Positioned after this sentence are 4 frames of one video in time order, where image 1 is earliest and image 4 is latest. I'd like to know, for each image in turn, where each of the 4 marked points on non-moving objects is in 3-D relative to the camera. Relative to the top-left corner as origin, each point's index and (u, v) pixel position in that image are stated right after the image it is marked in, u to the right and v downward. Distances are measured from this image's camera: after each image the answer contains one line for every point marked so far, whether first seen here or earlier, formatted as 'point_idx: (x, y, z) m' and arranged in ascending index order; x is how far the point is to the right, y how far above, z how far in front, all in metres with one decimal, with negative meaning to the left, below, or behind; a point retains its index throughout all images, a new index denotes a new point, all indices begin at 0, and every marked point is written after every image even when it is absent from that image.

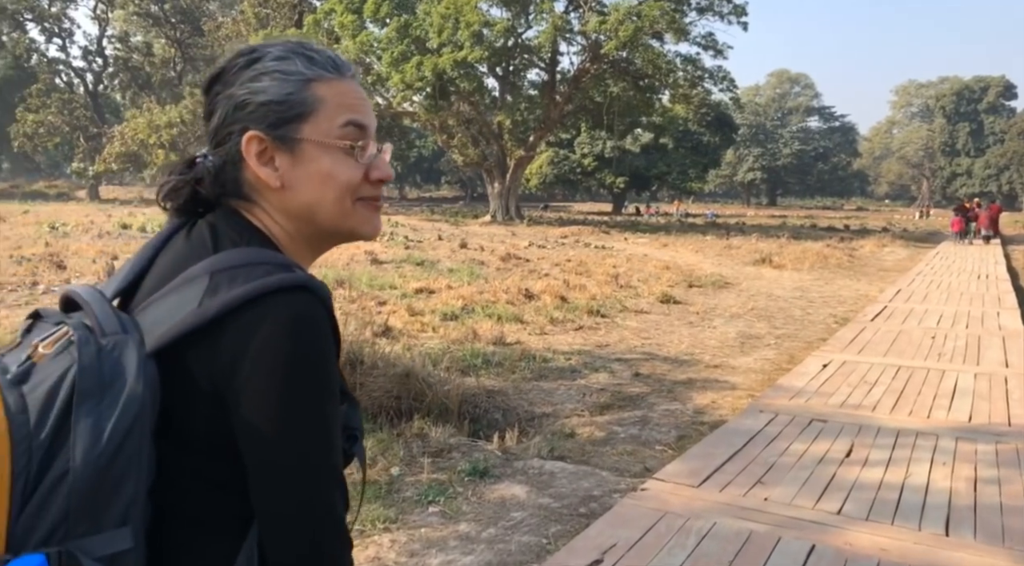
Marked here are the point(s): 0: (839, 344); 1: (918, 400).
0: (+3.0, -0.6, +7.5) m
1: (+2.6, -0.7, +5.2) m
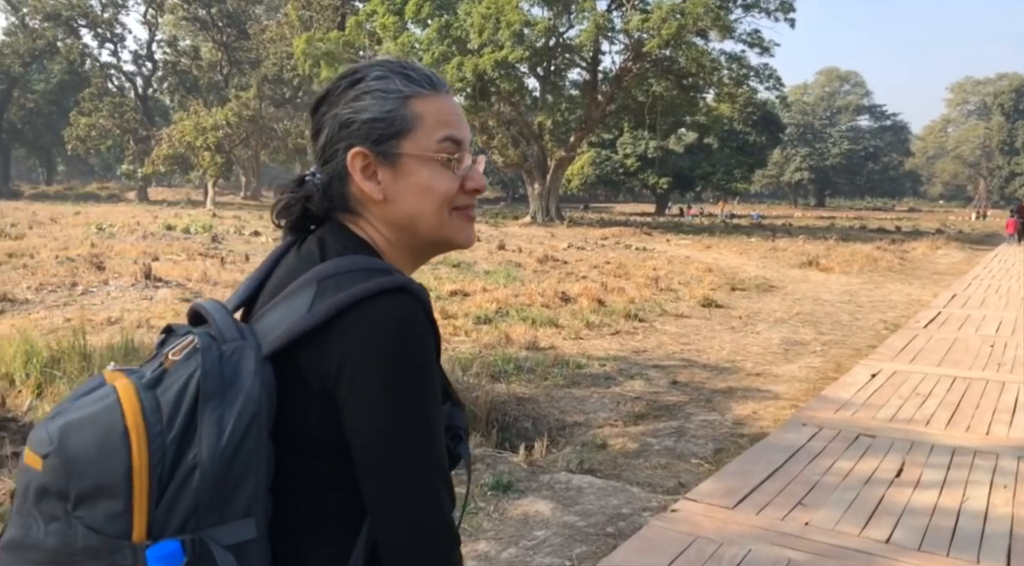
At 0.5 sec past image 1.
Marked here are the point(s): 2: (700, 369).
0: (+3.3, -0.6, +7.1) m
1: (+2.7, -0.8, +4.9) m
2: (+1.6, -0.7, +7.0) m
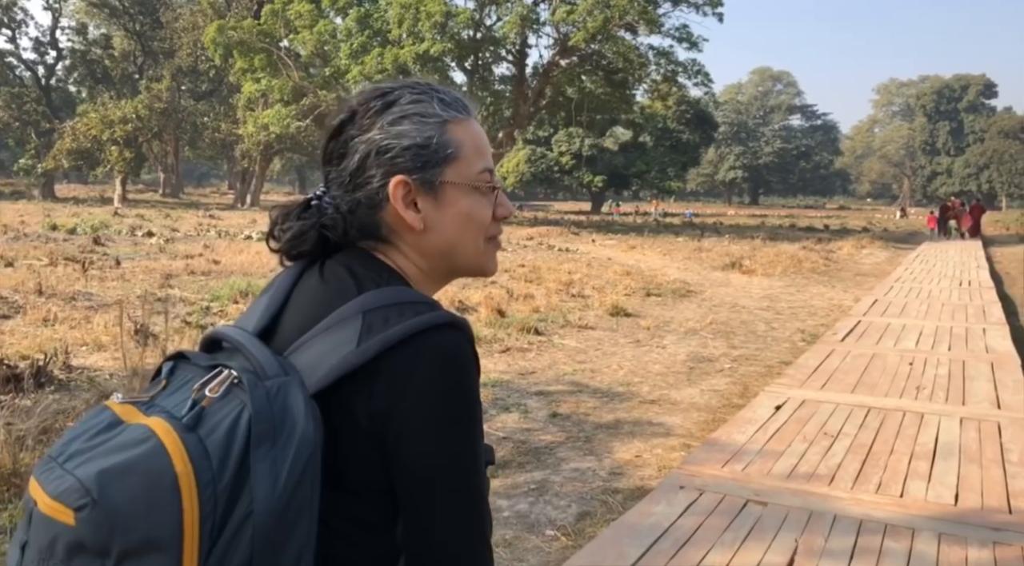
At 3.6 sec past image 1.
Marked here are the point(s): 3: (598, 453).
0: (+2.2, -0.7, +6.3) m
1: (+1.9, -0.9, +4.0) m
2: (+0.6, -0.9, +6.1) m
3: (+0.5, -1.0, +4.8) m
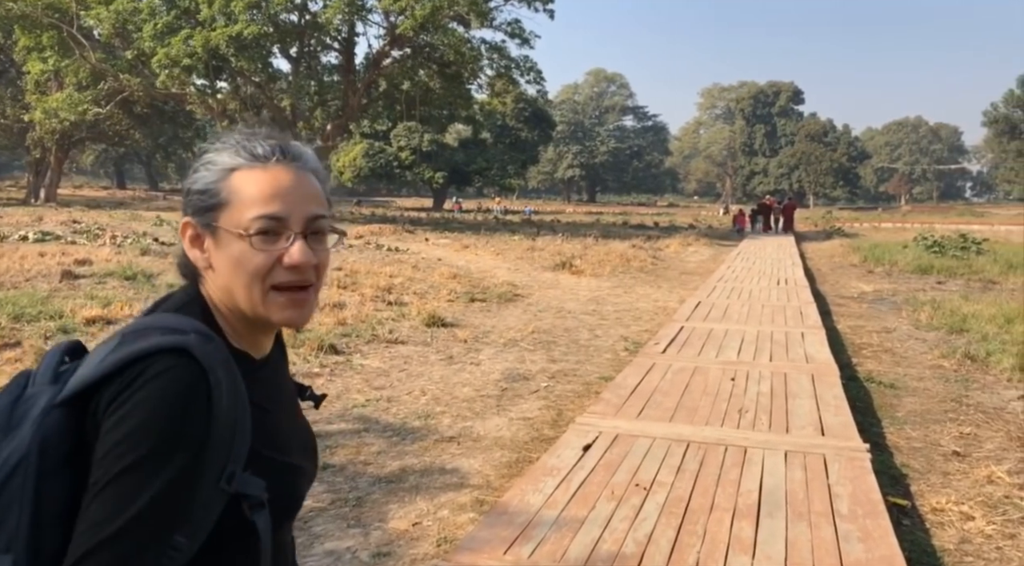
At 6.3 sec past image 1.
0: (+0.7, -0.8, +5.6) m
1: (+0.8, -1.0, +3.3) m
2: (-0.9, -1.0, +5.1) m
3: (-0.7, -1.1, +3.8) m
